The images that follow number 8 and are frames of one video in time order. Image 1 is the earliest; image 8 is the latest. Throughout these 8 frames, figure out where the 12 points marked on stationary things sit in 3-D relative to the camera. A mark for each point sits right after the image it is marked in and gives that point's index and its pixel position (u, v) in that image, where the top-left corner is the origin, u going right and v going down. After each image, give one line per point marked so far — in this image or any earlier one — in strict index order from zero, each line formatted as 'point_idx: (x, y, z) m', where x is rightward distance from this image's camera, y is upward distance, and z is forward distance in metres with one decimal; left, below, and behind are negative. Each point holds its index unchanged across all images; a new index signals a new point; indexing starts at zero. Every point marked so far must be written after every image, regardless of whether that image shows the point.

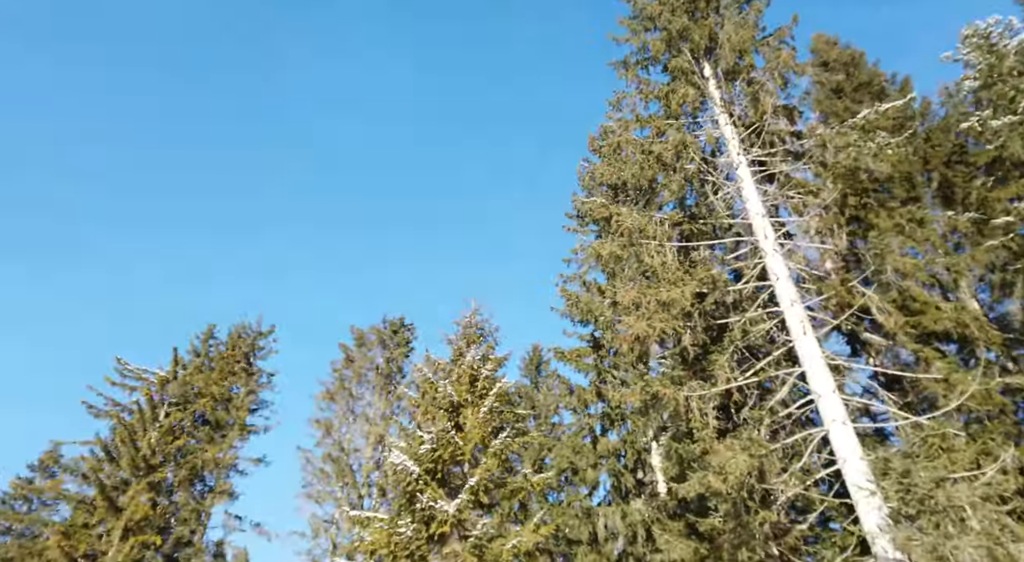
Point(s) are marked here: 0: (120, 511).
0: (-11.8, -7.0, +18.6) m
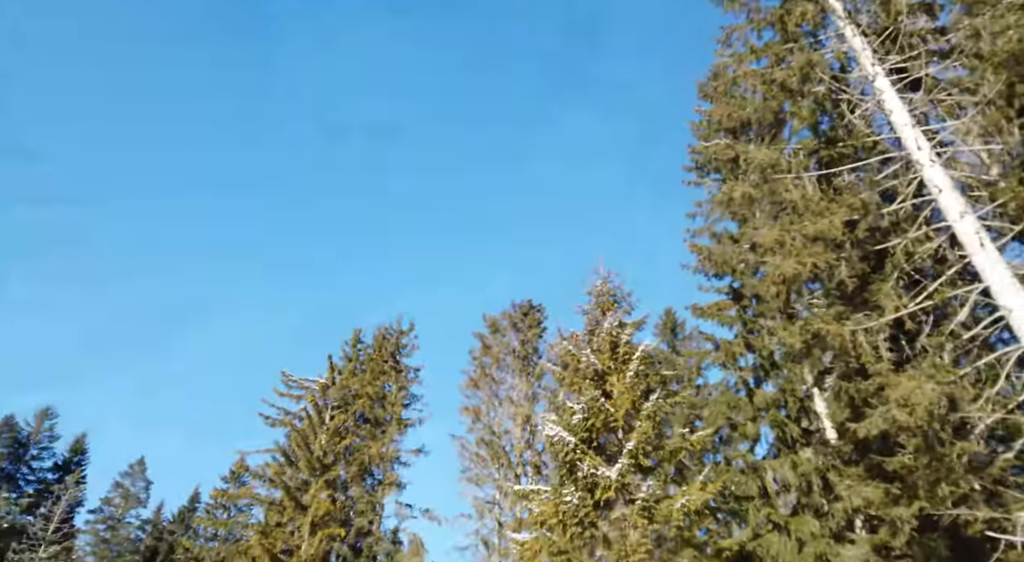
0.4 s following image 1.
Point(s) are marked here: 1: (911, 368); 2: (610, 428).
0: (-6.8, -7.5, +20.5) m
1: (+7.2, -1.5, +11.2) m
2: (+2.5, -3.7, +16.0) m
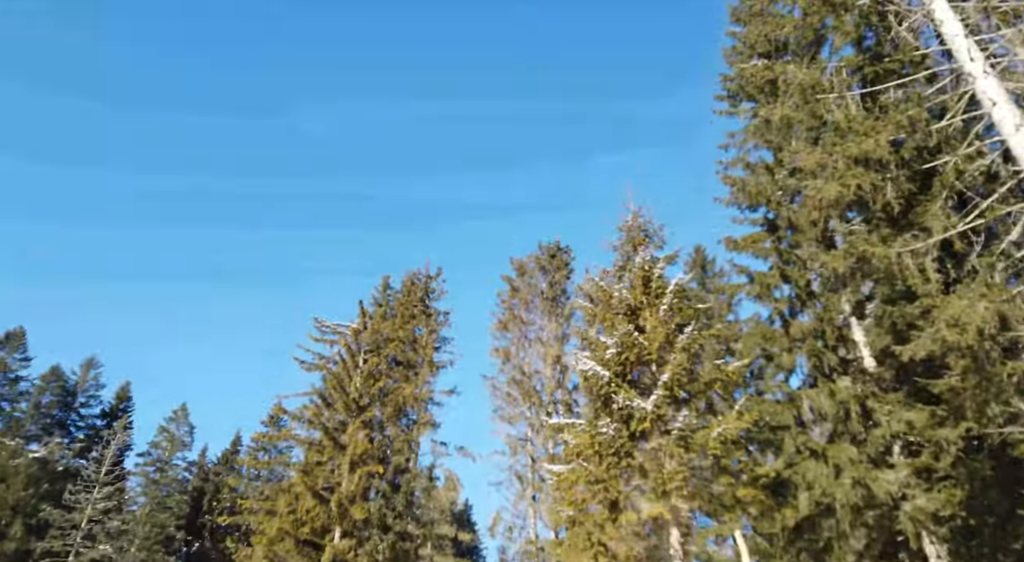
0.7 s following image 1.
0: (-5.7, -5.6, +21.1) m
1: (+7.8, -0.1, +10.9) m
2: (+3.4, -2.1, +16.0) m
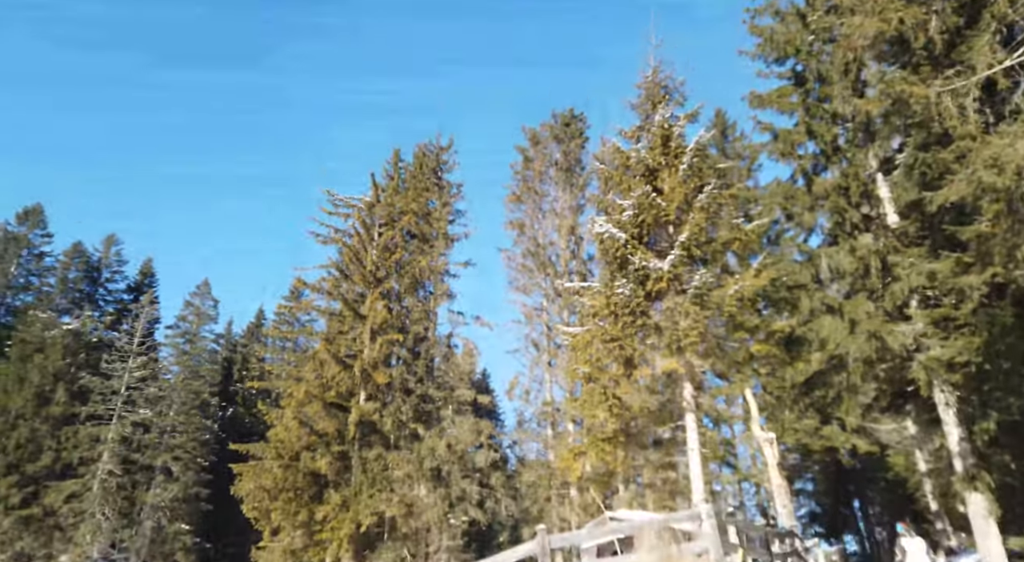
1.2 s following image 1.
0: (-5.1, -1.3, +21.6) m
1: (+8.1, +2.5, +10.3) m
2: (+3.8, +1.5, +15.8) m
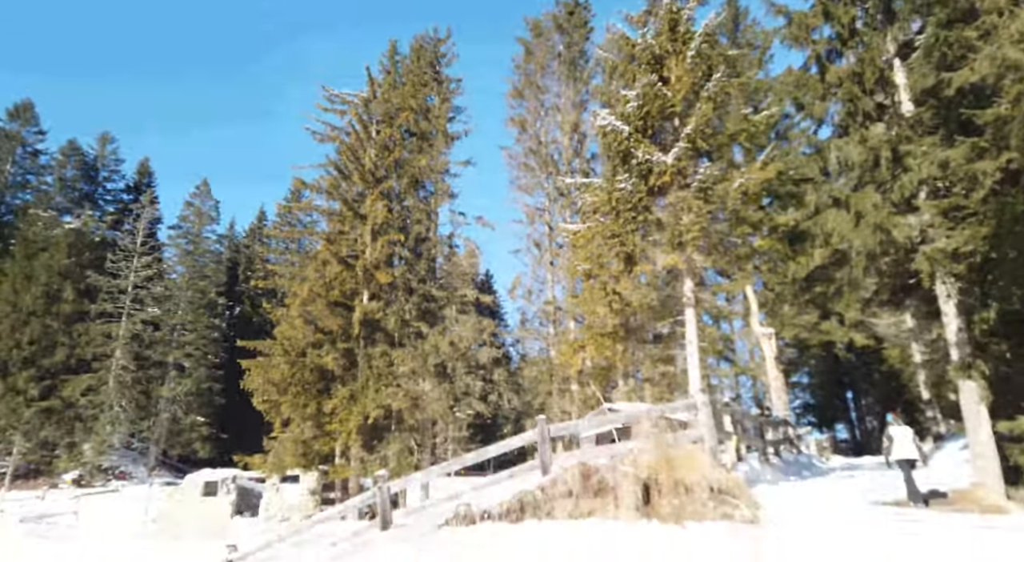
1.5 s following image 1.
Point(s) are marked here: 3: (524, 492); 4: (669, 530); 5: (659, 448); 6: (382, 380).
0: (-5.1, +2.2, +21.4) m
1: (+8.0, +4.3, +9.6) m
2: (+3.7, +4.0, +15.2) m
3: (+0.1, -2.4, +7.0) m
4: (+1.5, -2.4, +6.1) m
5: (+1.7, -1.9, +7.3) m
6: (-3.7, -2.9, +18.2) m
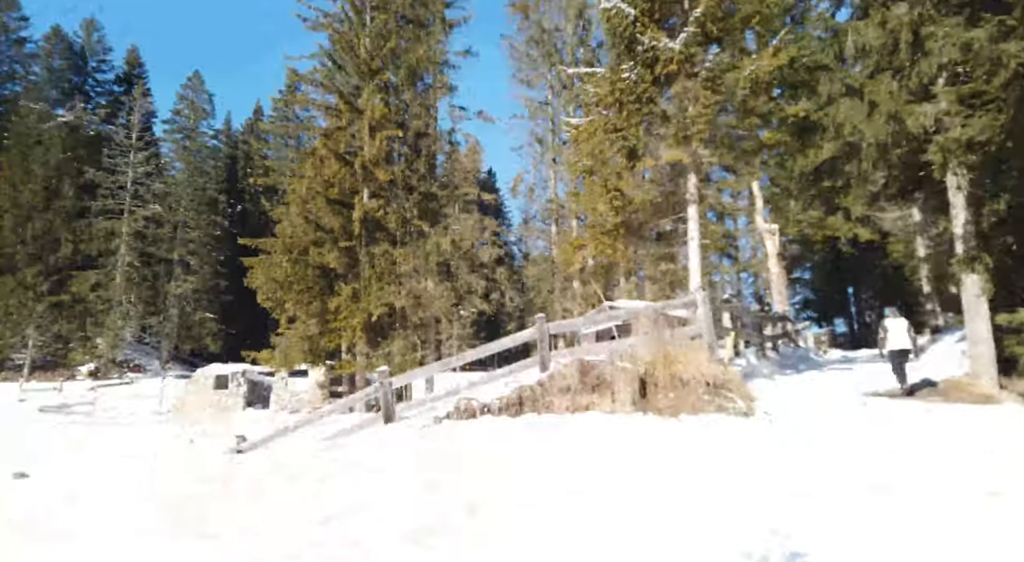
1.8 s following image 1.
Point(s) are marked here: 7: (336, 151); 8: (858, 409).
0: (-5.0, +5.6, +20.7) m
1: (+8.0, +5.8, +8.6) m
2: (+3.7, +6.4, +14.2) m
3: (+0.1, -1.2, +7.2) m
4: (+1.5, -1.4, +6.2) m
5: (+1.7, -0.7, +7.4) m
6: (-3.7, 0.0, +18.3) m
7: (-5.5, +4.0, +19.3) m
8: (+3.8, -1.4, +7.0) m
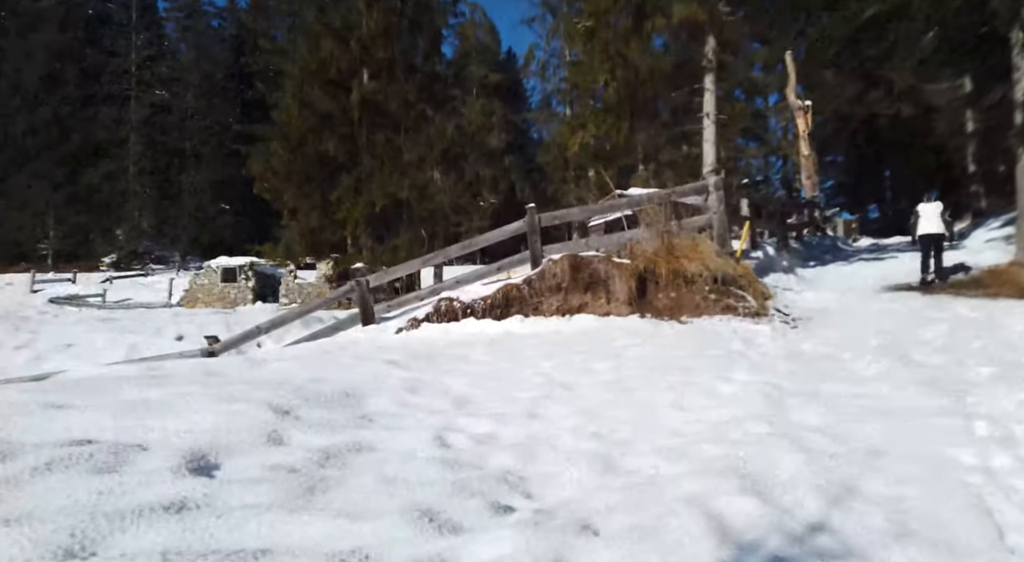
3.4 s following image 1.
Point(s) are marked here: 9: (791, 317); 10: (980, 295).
0: (-4.8, +9.0, +18.7) m
1: (+7.8, +7.1, +6.3) m
2: (+3.8, +8.7, +11.9) m
3: (0.0, -0.1, +6.5) m
4: (+1.3, -0.4, +5.6) m
5: (+1.5, +0.4, +6.5) m
6: (-3.5, +3.1, +17.3) m
7: (-5.2, +7.2, +17.7) m
8: (+3.7, -0.3, +6.2) m
9: (+2.6, -0.3, +5.9) m
10: (+4.9, -0.2, +6.5) m
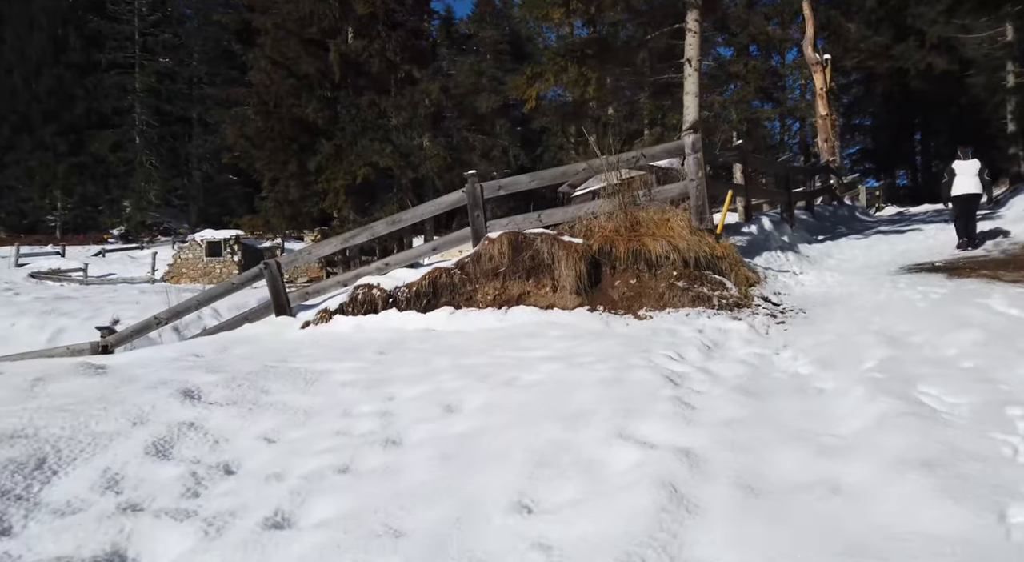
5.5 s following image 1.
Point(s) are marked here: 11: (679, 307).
0: (-5.0, +9.7, +17.4) m
1: (+7.2, +7.2, +4.6) m
2: (+3.3, +9.1, +10.2) m
3: (-0.6, +0.1, +5.4) m
4: (+0.7, -0.3, +4.4) m
5: (+1.0, +0.6, +5.4) m
6: (-3.7, +3.8, +16.2) m
7: (-5.5, +7.8, +16.4) m
8: (+3.1, -0.1, +5.0) m
9: (+2.0, -0.2, +4.8) m
10: (+4.3, 0.0, +5.3) m
11: (+1.3, -0.2, +4.7) m
